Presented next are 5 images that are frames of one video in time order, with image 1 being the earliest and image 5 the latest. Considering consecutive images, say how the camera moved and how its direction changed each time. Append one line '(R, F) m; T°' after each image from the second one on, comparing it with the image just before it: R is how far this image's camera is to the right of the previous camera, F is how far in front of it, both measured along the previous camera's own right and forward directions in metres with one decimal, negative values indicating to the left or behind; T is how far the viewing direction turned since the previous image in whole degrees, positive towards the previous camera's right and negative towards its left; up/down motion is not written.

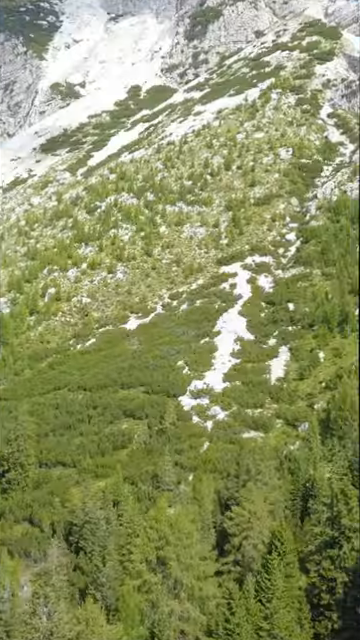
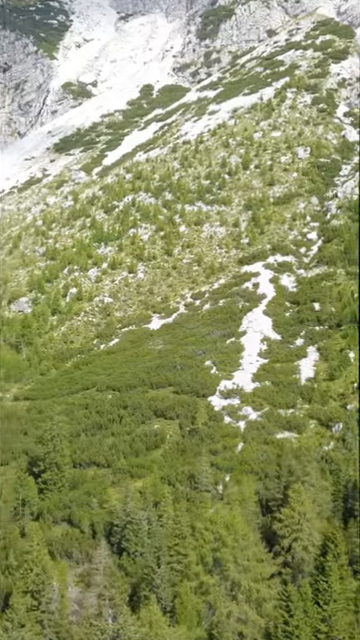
(-0.8, 0.0) m; 0°
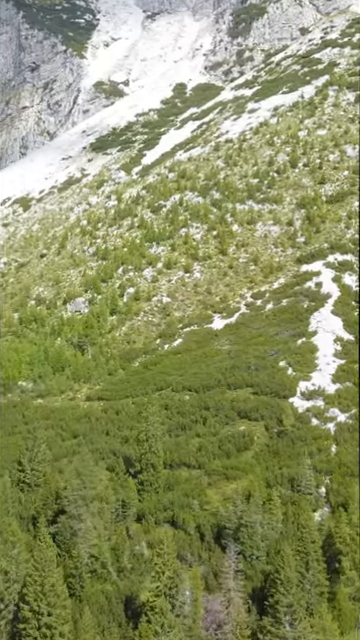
(-2.2, +0.1) m; -1°
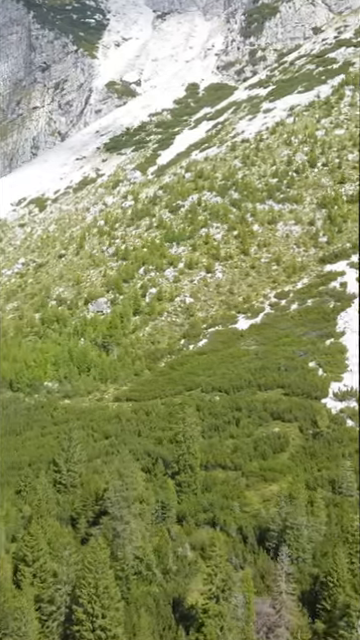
(-0.9, +0.1) m; 0°
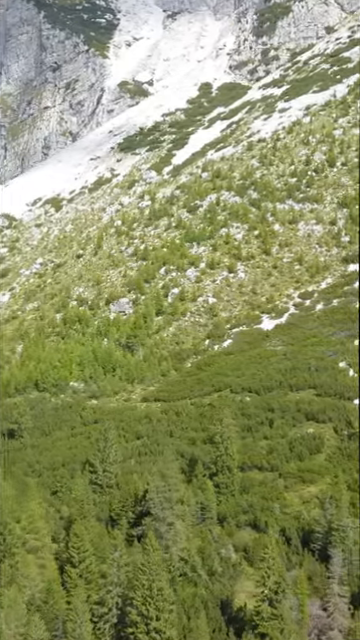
(-0.9, +0.1) m; 0°
